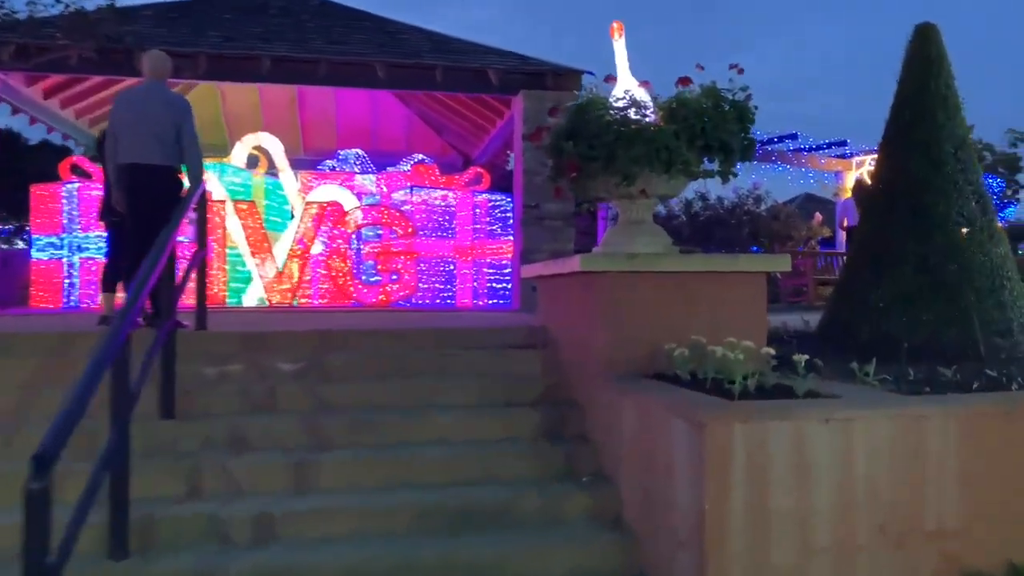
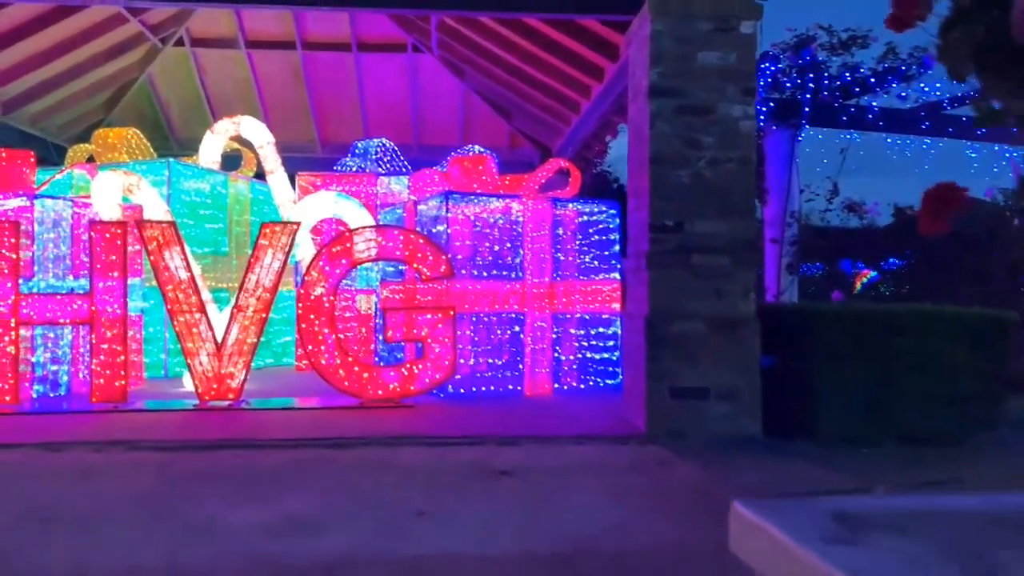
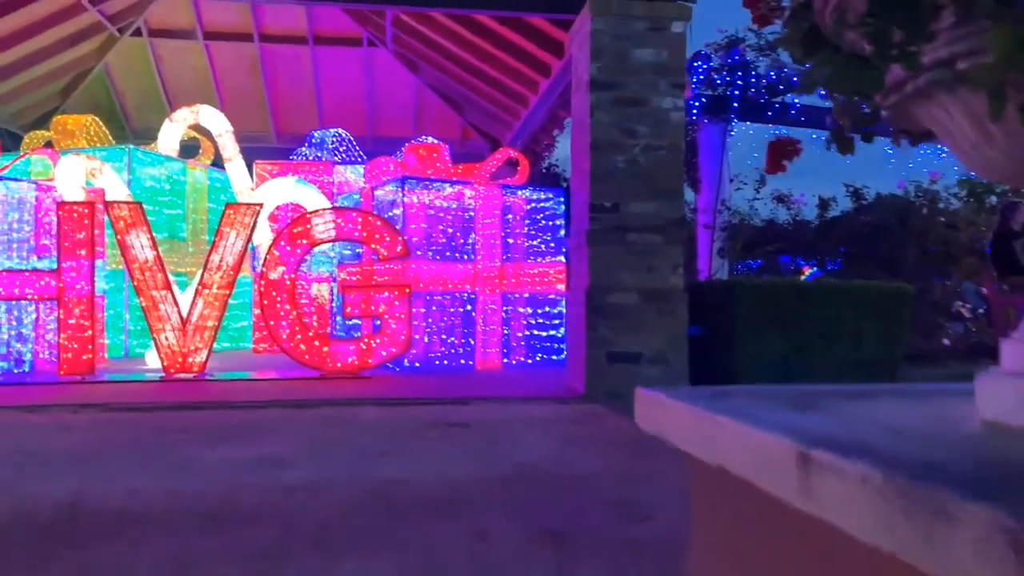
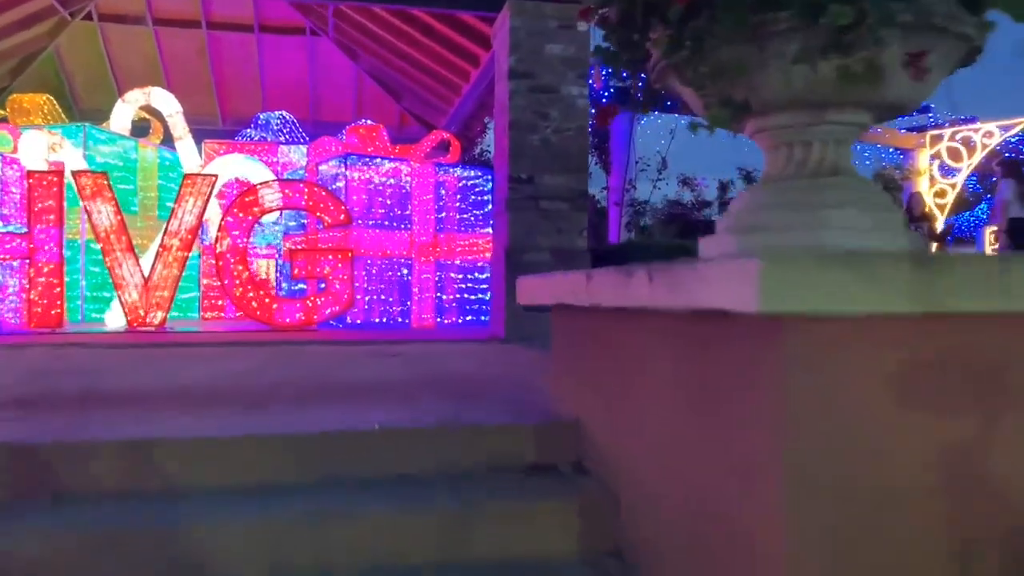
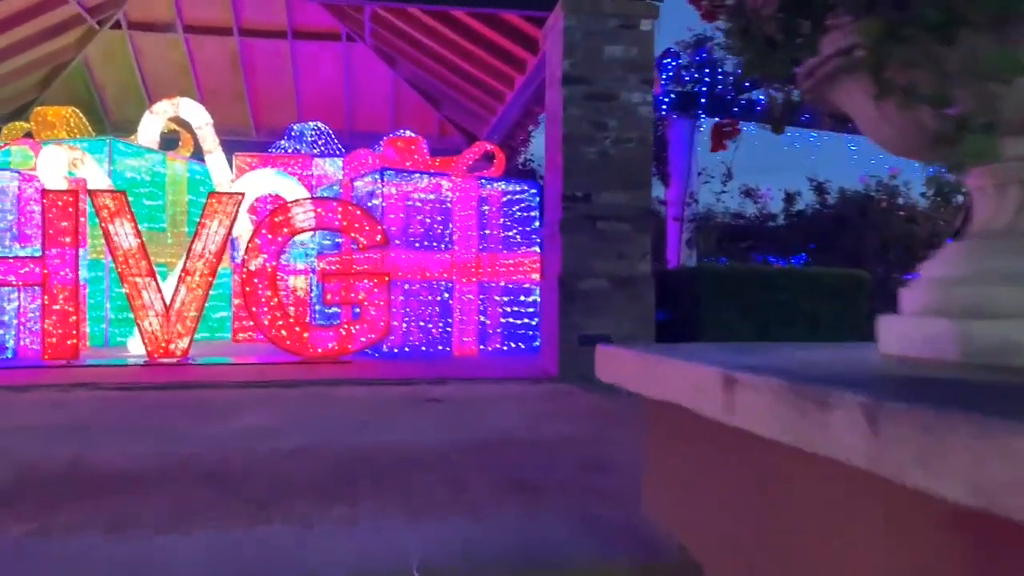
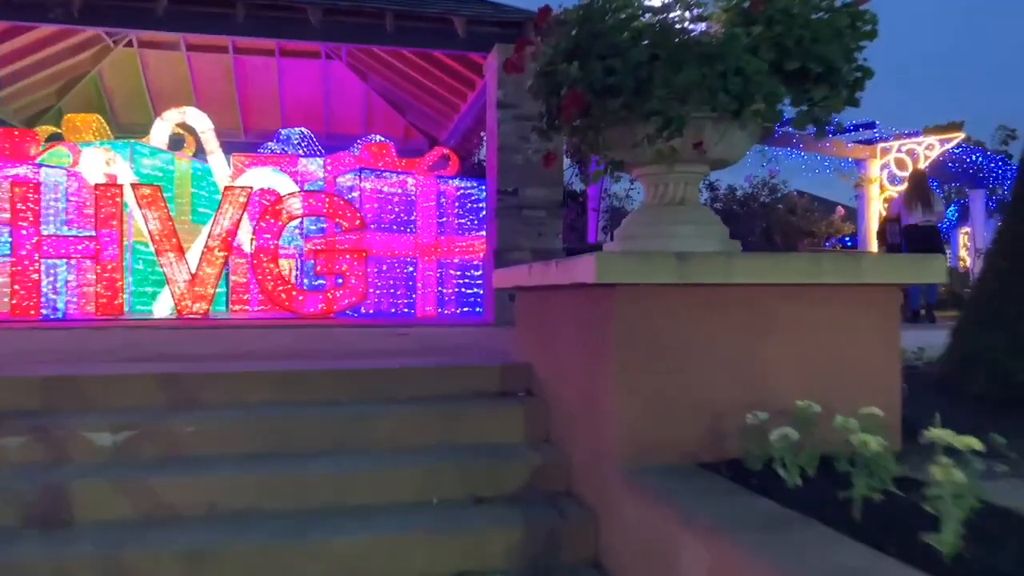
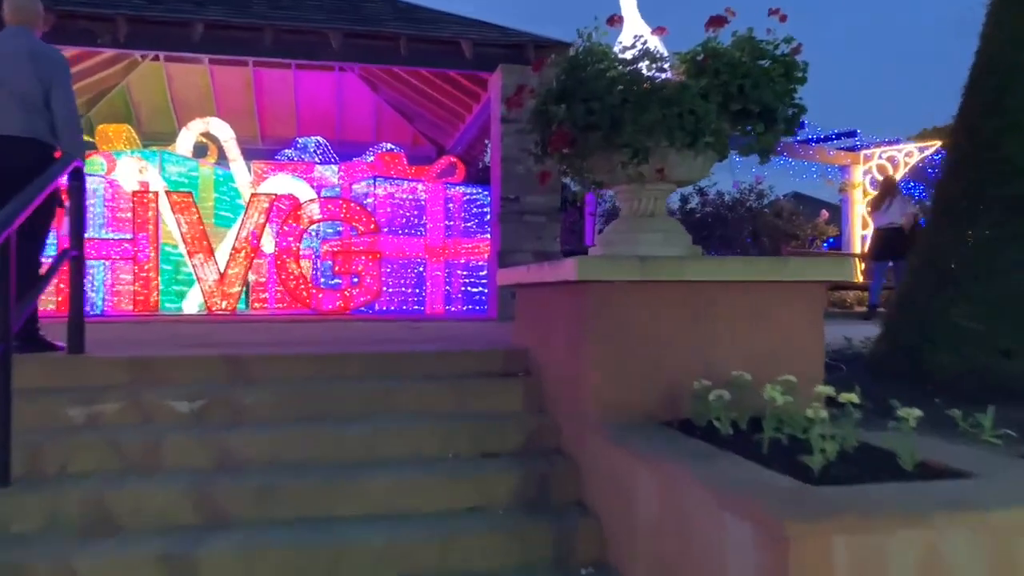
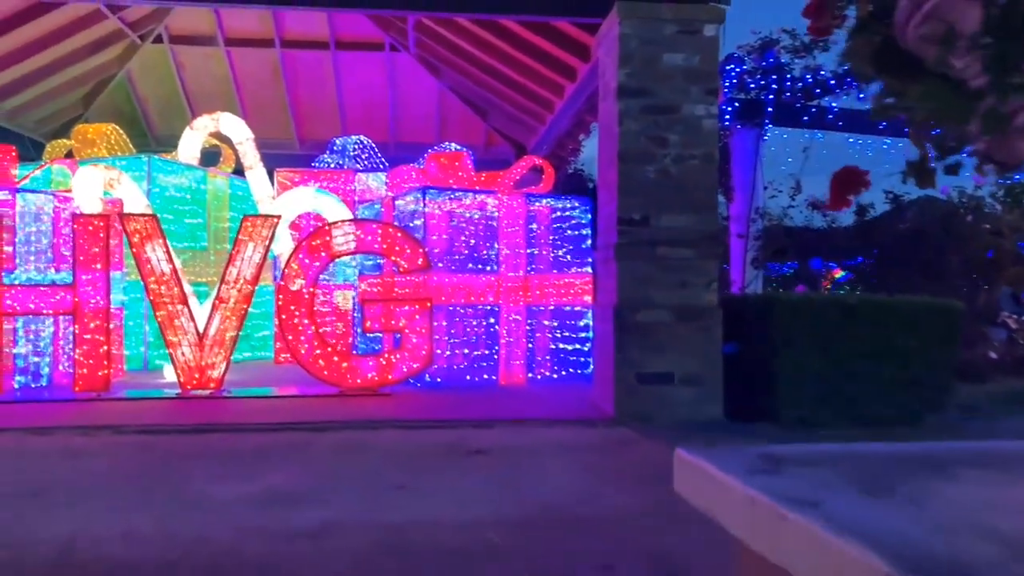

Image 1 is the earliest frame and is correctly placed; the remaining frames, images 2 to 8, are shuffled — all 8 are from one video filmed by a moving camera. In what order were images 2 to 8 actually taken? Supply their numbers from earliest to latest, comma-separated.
7, 6, 4, 5, 3, 8, 2
